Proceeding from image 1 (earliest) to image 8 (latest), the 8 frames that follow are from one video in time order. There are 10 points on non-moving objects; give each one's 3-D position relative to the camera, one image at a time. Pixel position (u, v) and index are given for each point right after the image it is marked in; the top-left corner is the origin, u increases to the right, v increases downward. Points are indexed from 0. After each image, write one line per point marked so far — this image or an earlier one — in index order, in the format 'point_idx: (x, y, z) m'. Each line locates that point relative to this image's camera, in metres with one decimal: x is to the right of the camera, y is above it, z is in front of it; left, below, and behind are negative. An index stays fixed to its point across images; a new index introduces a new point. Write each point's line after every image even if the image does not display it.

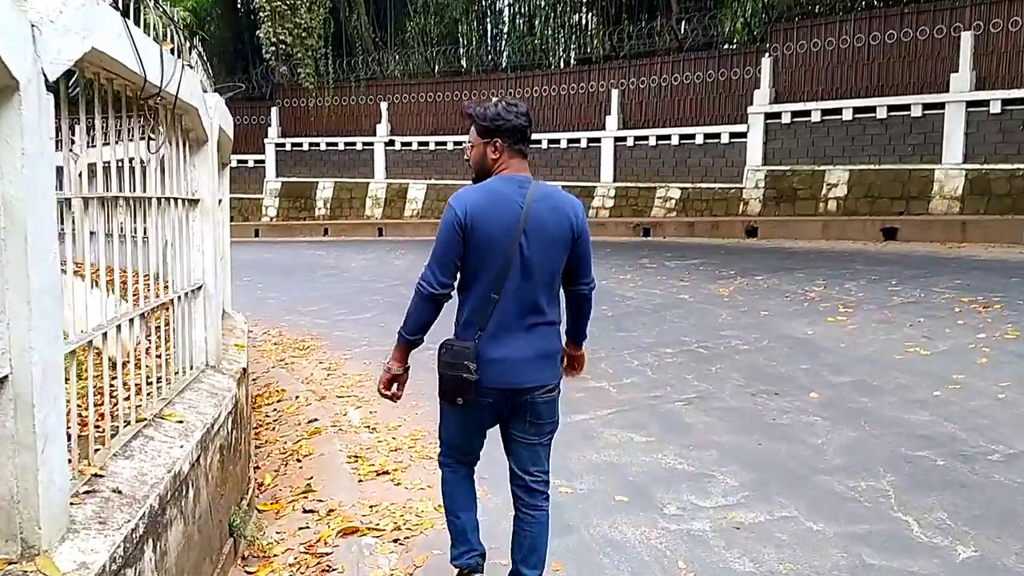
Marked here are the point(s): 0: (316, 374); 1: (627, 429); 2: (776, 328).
0: (-1.6, -0.7, +7.3) m
1: (+0.7, -0.8, +5.3) m
2: (+2.2, -0.3, +7.6) m
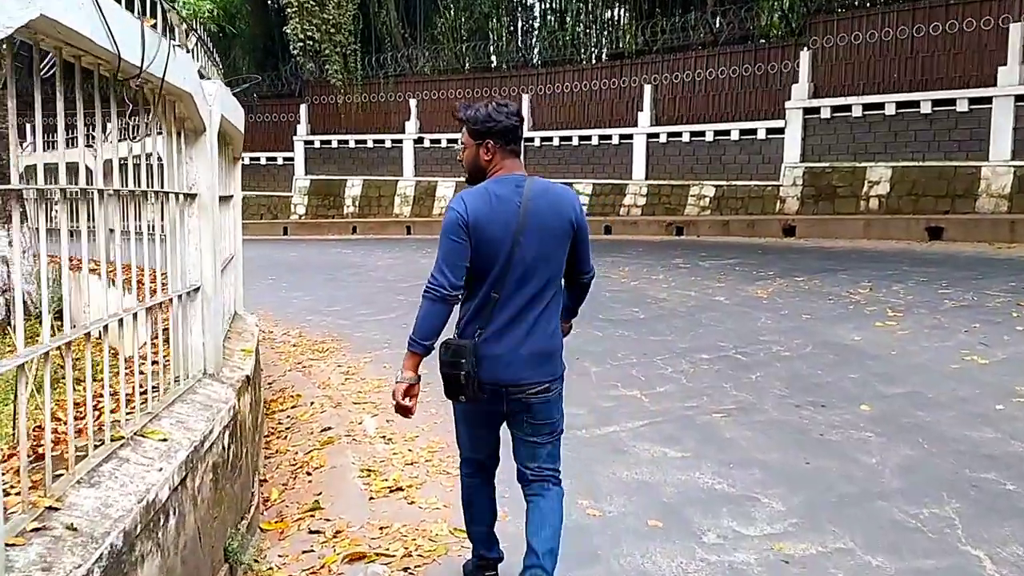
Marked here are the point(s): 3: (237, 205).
0: (-1.4, -0.7, +7.0) m
1: (+0.8, -0.8, +4.9) m
2: (+2.4, -0.4, +7.1) m
3: (-1.8, +0.6, +6.1) m
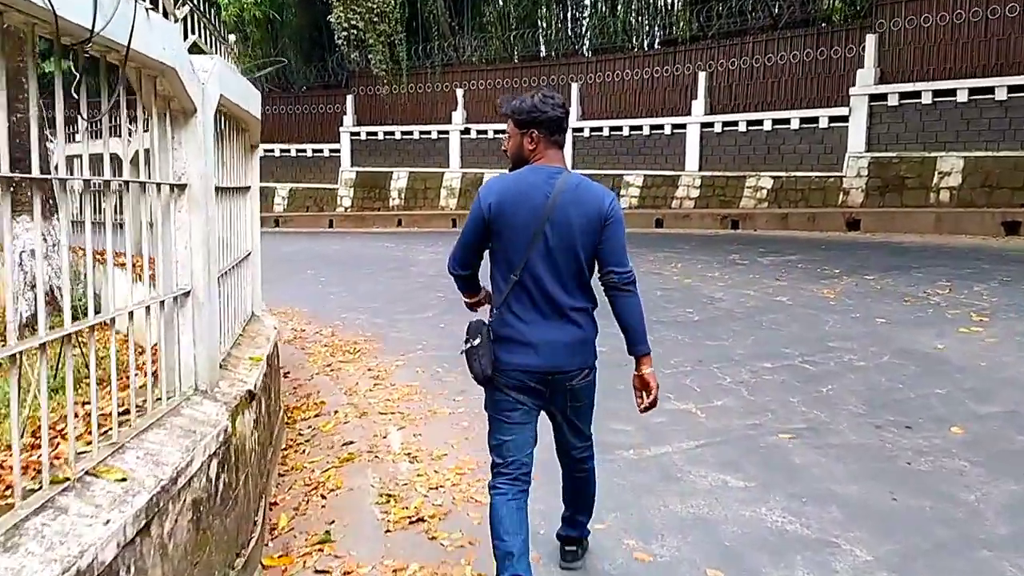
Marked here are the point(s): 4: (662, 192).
0: (-1.1, -0.7, +6.5) m
1: (+1.0, -0.9, +4.3) m
2: (+2.7, -0.4, +6.4) m
3: (-1.6, +0.6, +5.6) m
4: (+3.2, +2.1, +19.4) m
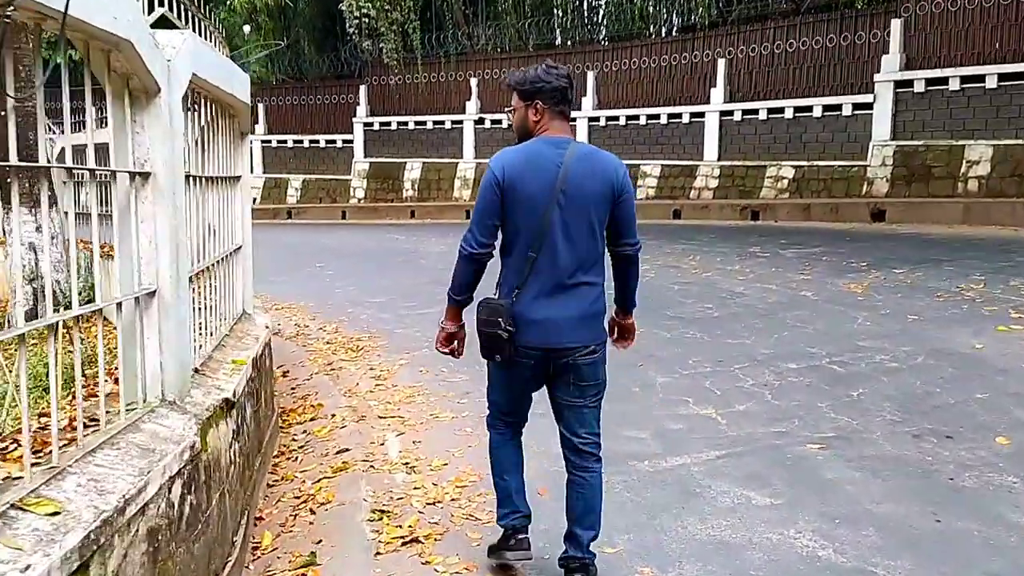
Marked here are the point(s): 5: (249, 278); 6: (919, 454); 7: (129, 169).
0: (-1.0, -0.7, +6.2) m
1: (+1.0, -0.8, +4.0) m
2: (+2.8, -0.3, +6.0) m
3: (-1.6, +0.6, +5.3) m
4: (+3.5, +2.2, +19.0) m
5: (-1.5, +0.1, +5.3) m
6: (+1.8, -0.8, +4.1) m
7: (-1.2, +0.4, +2.9) m
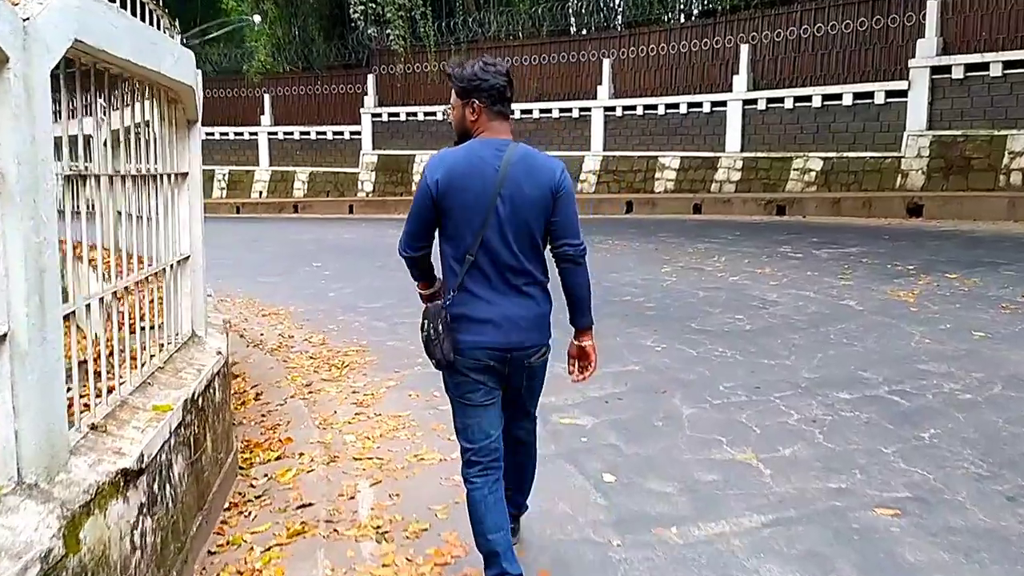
0: (-1.0, -0.7, +5.4) m
1: (+1.0, -0.9, +3.1) m
2: (+2.8, -0.4, +5.1) m
3: (-1.6, +0.5, +4.4) m
4: (+3.7, +2.3, +18.0) m
5: (-1.6, 0.0, +4.5) m
6: (+1.8, -0.8, +3.2) m
7: (-1.3, +0.3, +2.1) m
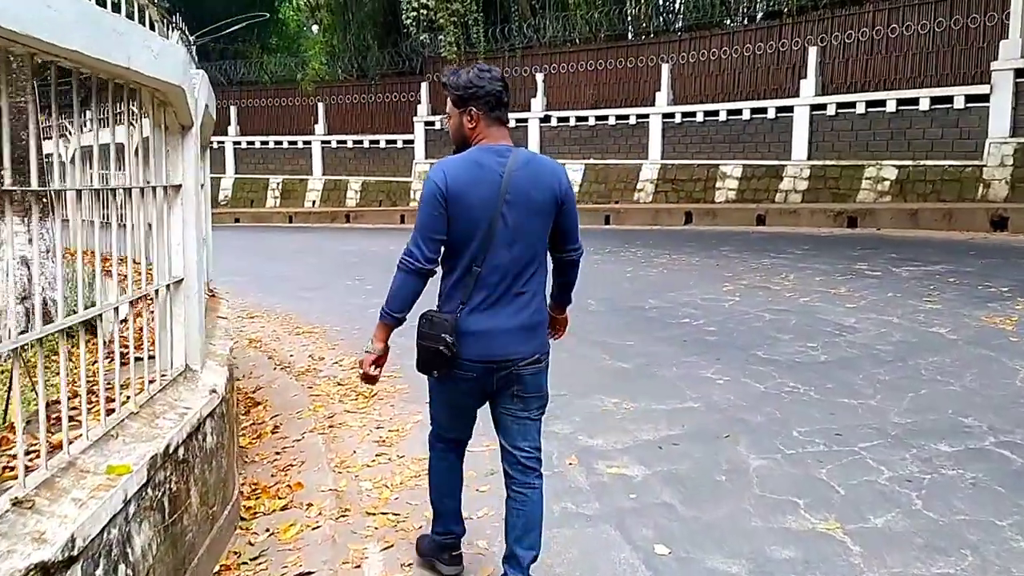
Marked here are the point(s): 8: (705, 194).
0: (-0.8, -0.9, +4.8) m
1: (+1.0, -1.1, +2.4) m
2: (+3.0, -0.6, +4.3) m
3: (-1.4, +0.4, +3.9) m
4: (+4.7, +2.0, +17.2) m
5: (-1.4, -0.1, +4.0) m
6: (+1.9, -1.0, +2.5) m
7: (-1.3, +0.2, +1.6) m
8: (+3.8, +1.9, +18.0) m
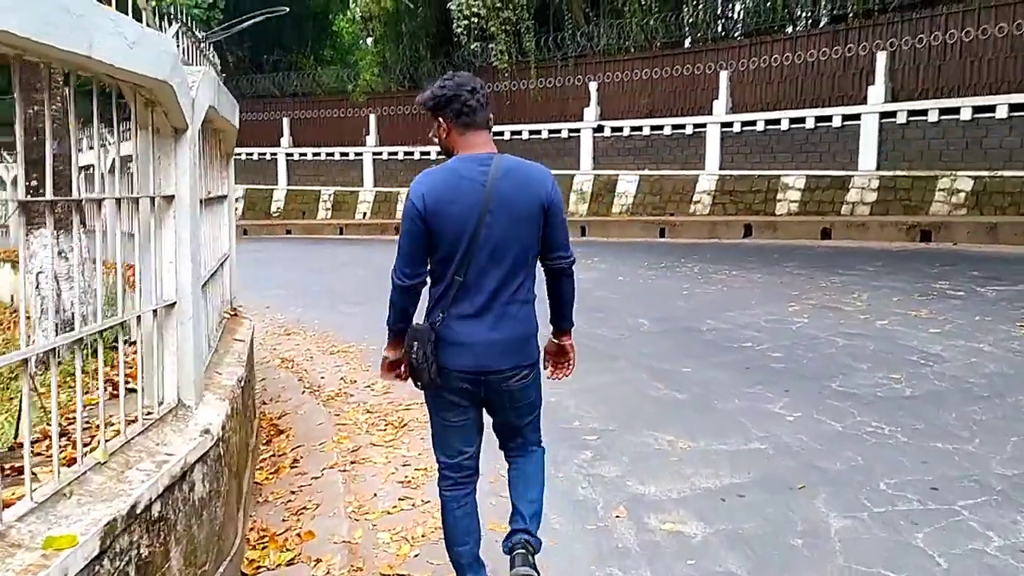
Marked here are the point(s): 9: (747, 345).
0: (-0.6, -1.0, +4.3) m
1: (+1.1, -1.2, +1.8) m
2: (+3.1, -0.7, +3.6) m
3: (-1.2, +0.3, +3.5) m
4: (+5.7, +1.7, +16.3) m
5: (-1.2, -0.2, +3.5) m
6: (+1.9, -1.1, +1.8) m
7: (-1.3, +0.1, +1.1) m
8: (+4.8, +1.6, +17.3) m
9: (+1.7, -0.4, +6.6) m
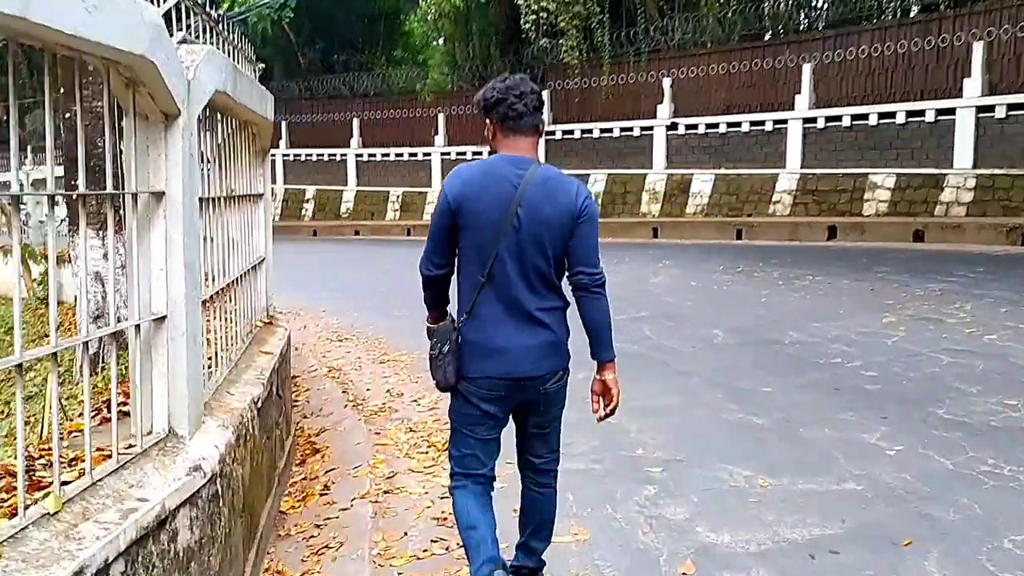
0: (-0.4, -1.0, +3.8) m
1: (+1.1, -1.2, +1.1) m
2: (+3.3, -0.8, +2.8) m
3: (-1.1, +0.3, +3.0) m
4: (+6.8, +1.6, +15.3) m
5: (-1.1, -0.3, +3.0) m
6: (+1.9, -1.1, +1.1) m
7: (-1.3, +0.1, +0.6) m
8: (+6.1, +1.5, +16.3) m
9: (+2.1, -0.5, +5.9) m
